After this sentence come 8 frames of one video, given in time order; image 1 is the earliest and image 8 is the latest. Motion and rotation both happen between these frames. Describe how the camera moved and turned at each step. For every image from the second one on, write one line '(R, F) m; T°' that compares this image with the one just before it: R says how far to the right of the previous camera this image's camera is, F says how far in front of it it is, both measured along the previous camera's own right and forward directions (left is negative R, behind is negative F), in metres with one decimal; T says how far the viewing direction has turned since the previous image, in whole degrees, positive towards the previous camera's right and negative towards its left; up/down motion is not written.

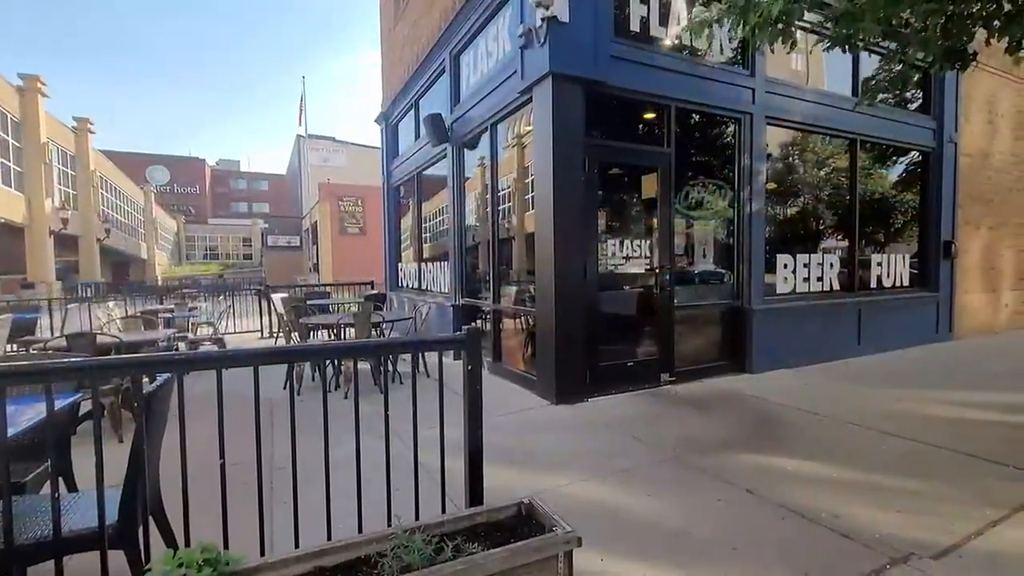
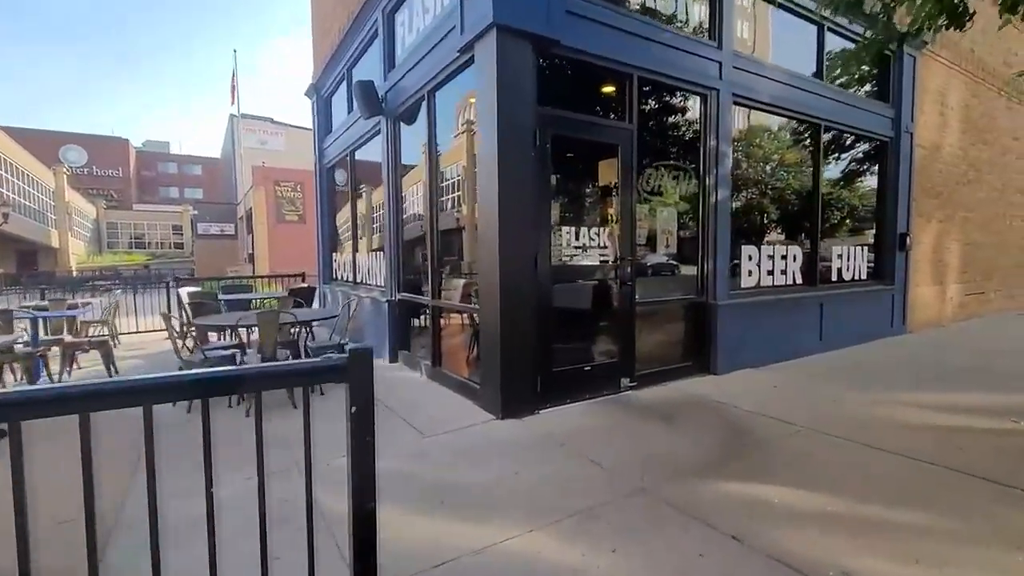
(+0.1, +0.7) m; +5°
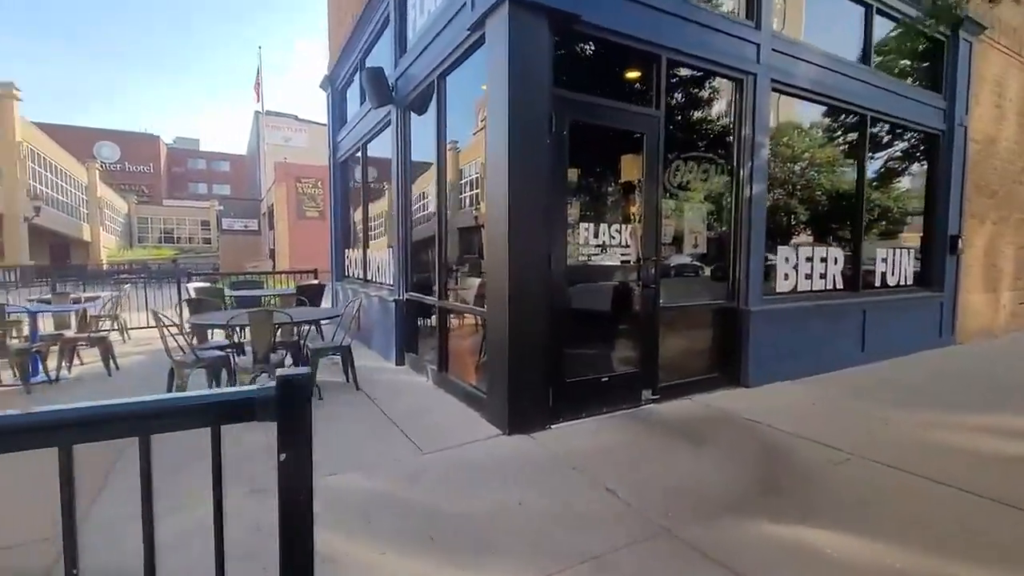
(+0.1, +0.4) m; -2°
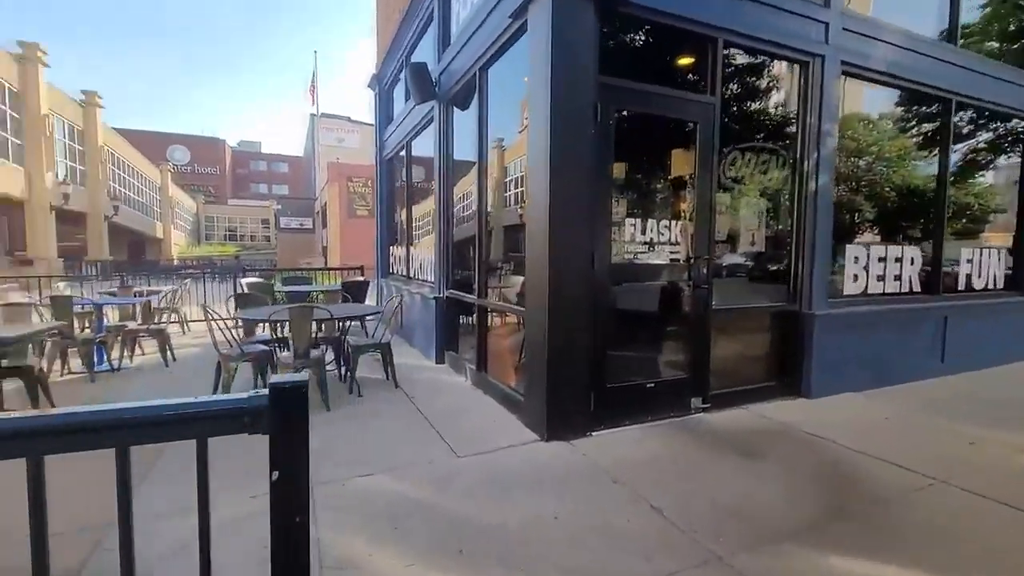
(0.0, +0.2) m; -5°
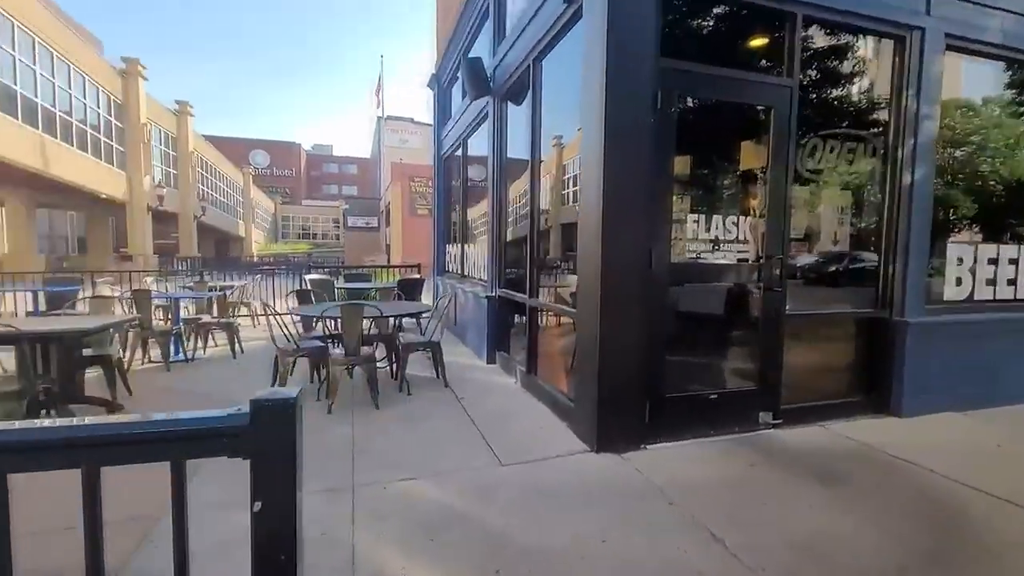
(+0.1, +0.2) m; -7°
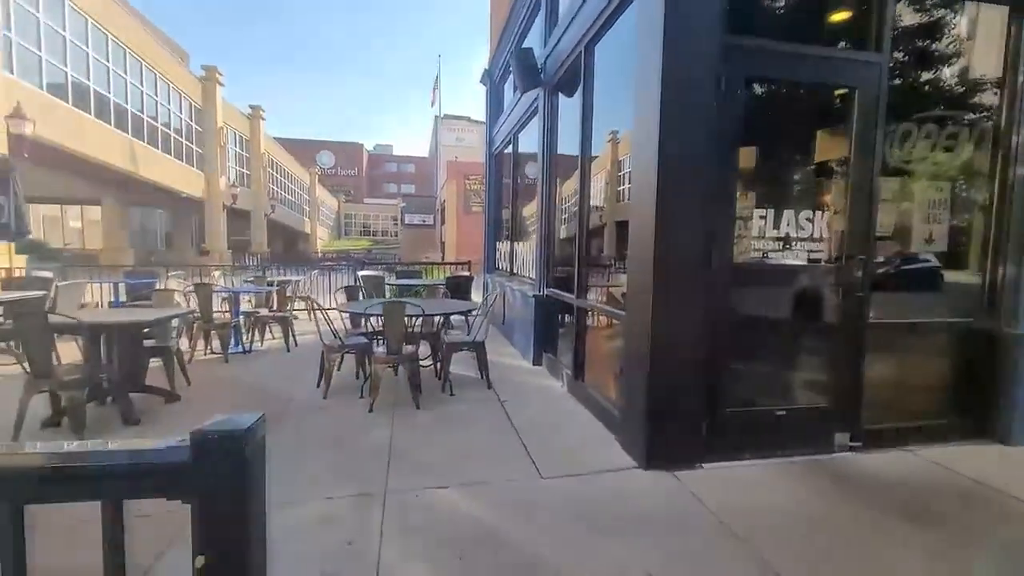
(+0.1, +0.2) m; -6°
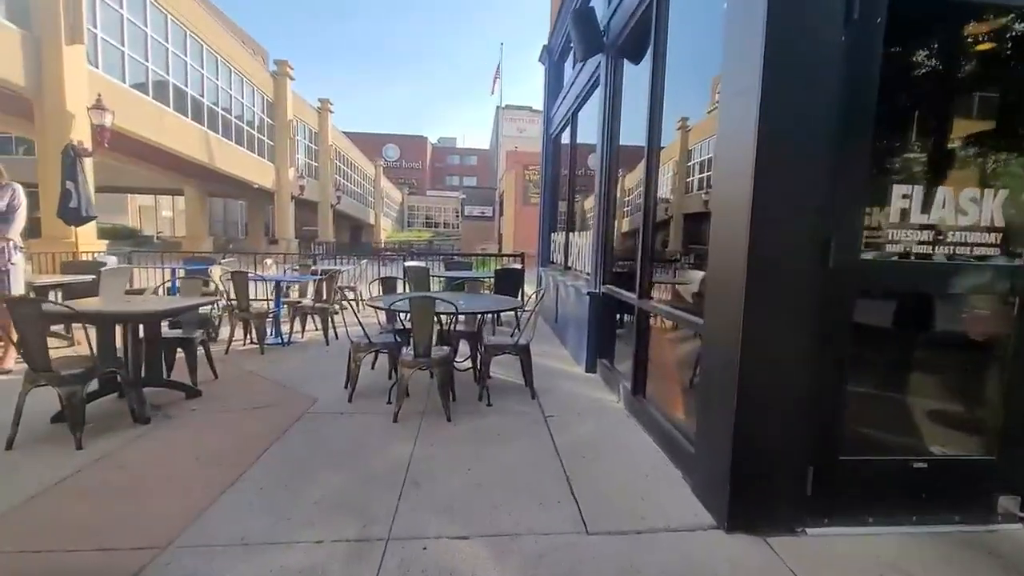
(+0.1, +0.6) m; -7°
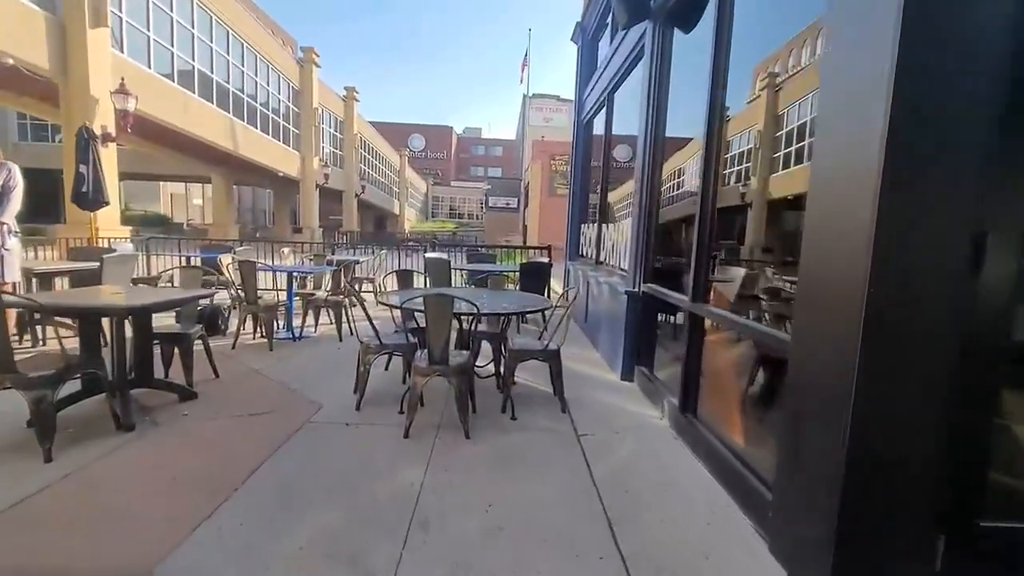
(-0.1, +0.5) m; -3°
